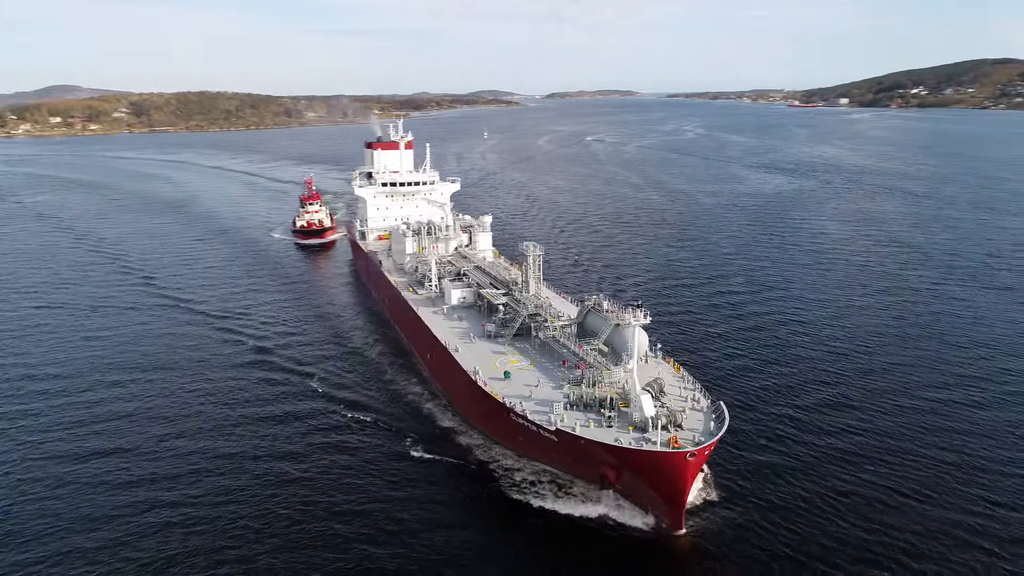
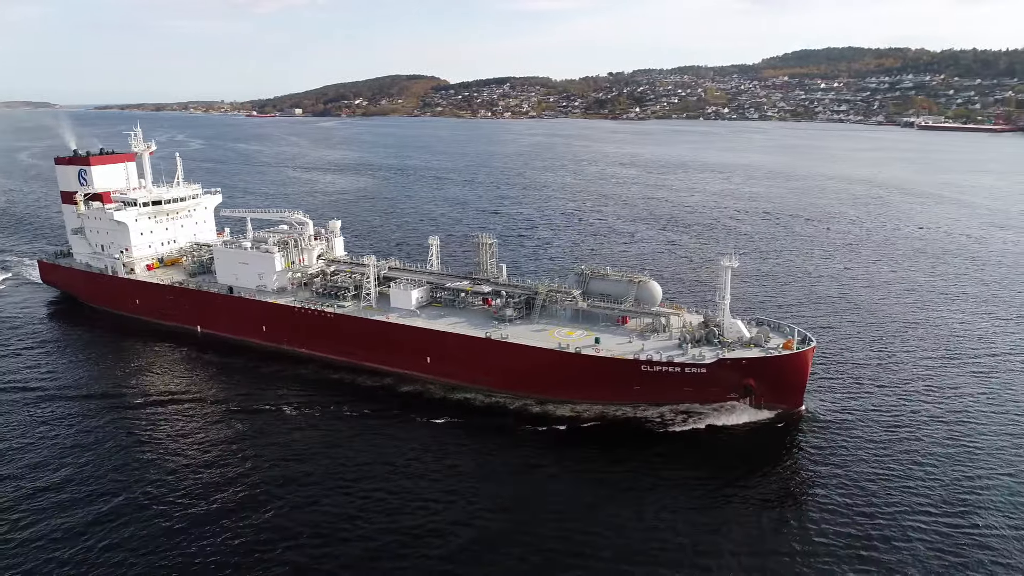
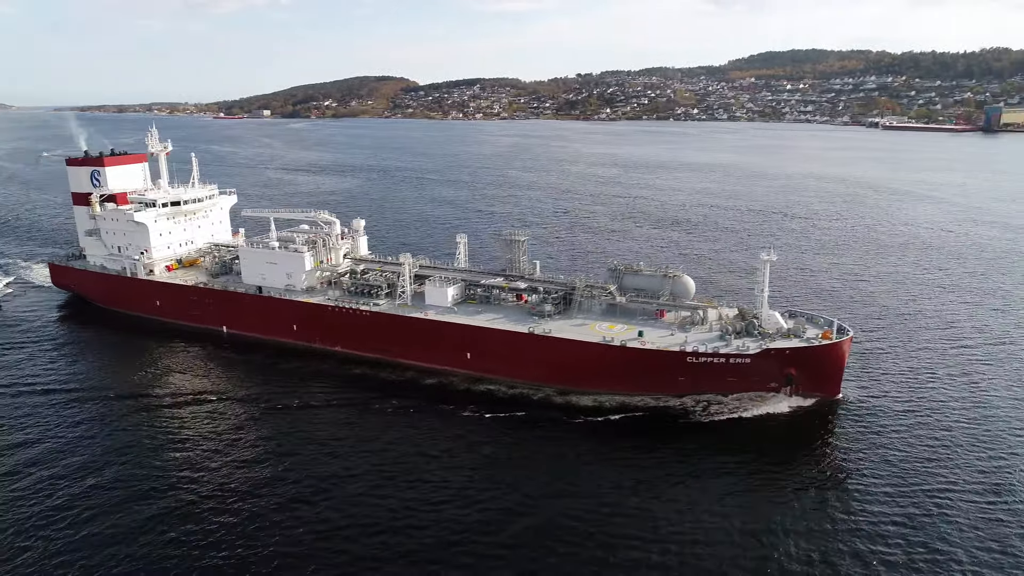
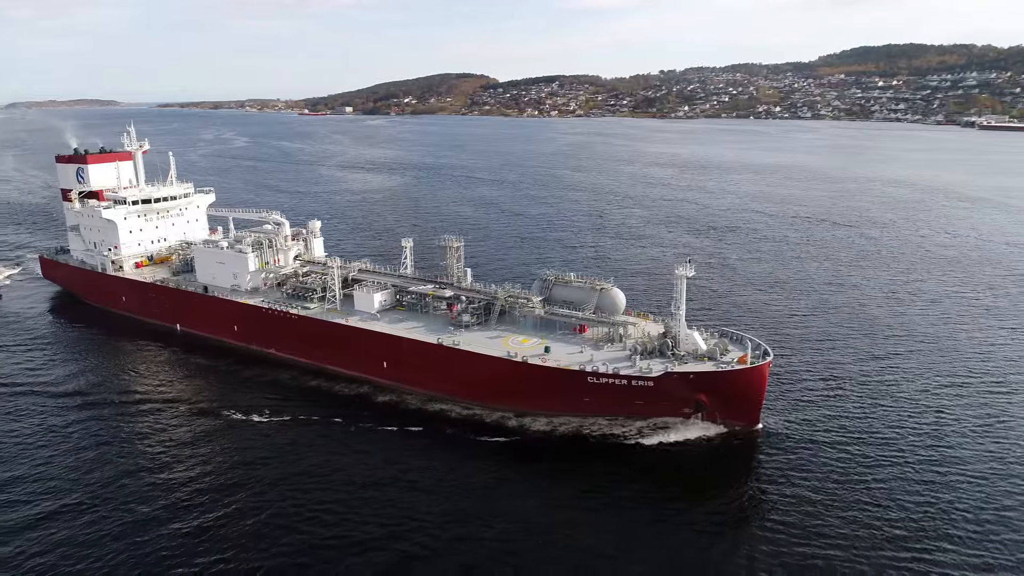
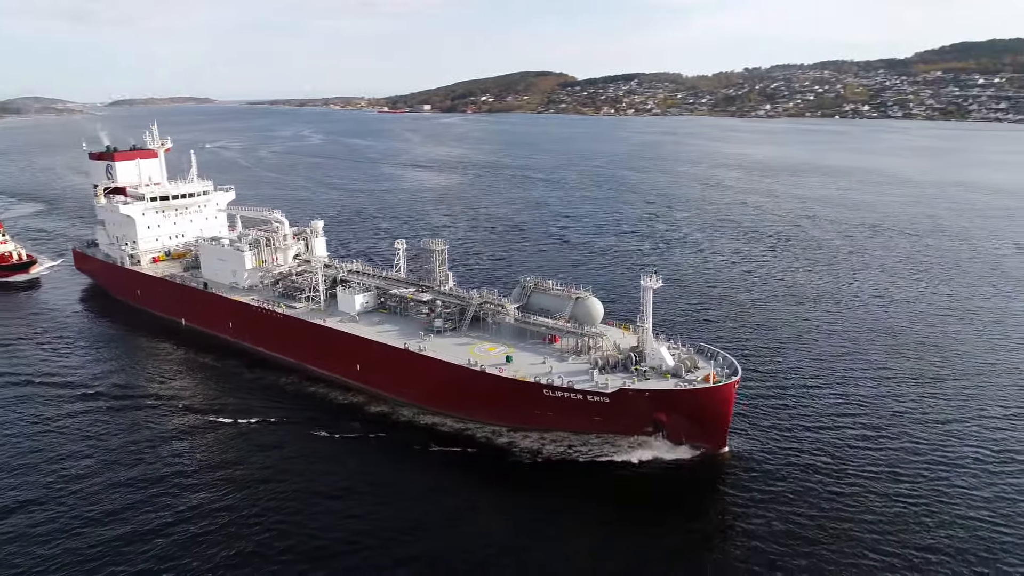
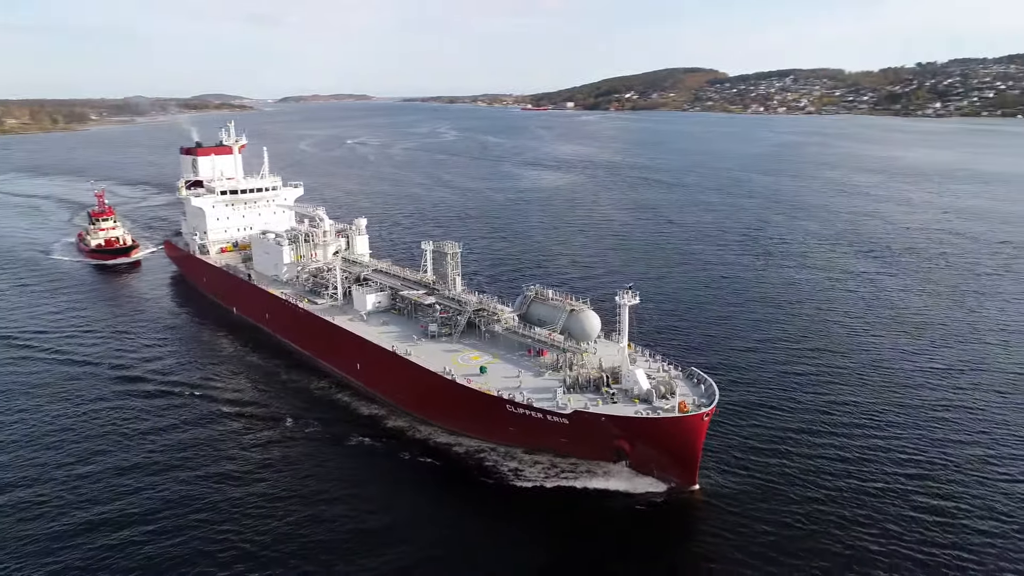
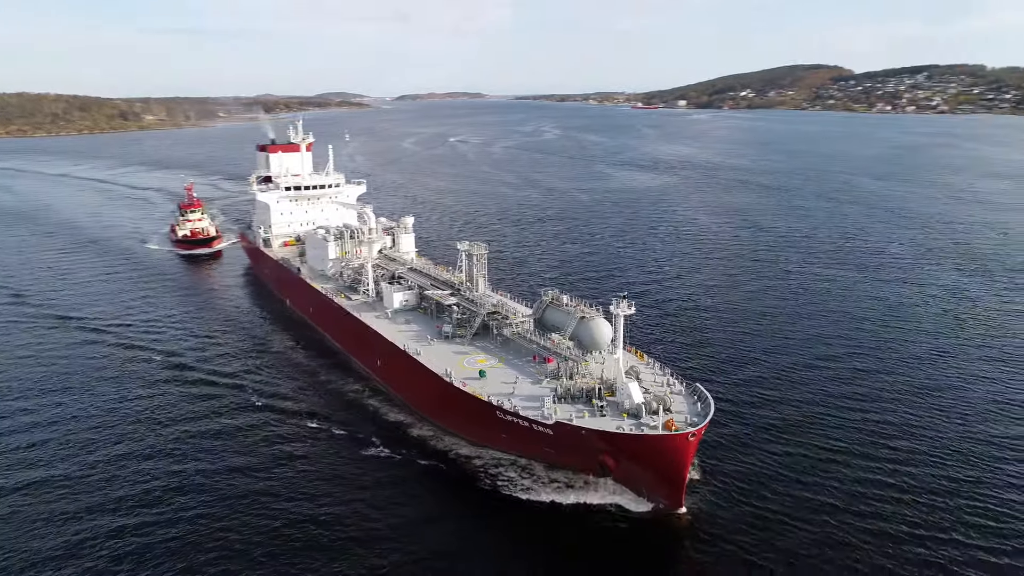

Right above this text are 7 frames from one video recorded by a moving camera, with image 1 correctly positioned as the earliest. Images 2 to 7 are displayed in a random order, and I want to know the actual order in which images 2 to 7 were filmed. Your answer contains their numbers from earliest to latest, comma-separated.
7, 6, 5, 4, 2, 3
